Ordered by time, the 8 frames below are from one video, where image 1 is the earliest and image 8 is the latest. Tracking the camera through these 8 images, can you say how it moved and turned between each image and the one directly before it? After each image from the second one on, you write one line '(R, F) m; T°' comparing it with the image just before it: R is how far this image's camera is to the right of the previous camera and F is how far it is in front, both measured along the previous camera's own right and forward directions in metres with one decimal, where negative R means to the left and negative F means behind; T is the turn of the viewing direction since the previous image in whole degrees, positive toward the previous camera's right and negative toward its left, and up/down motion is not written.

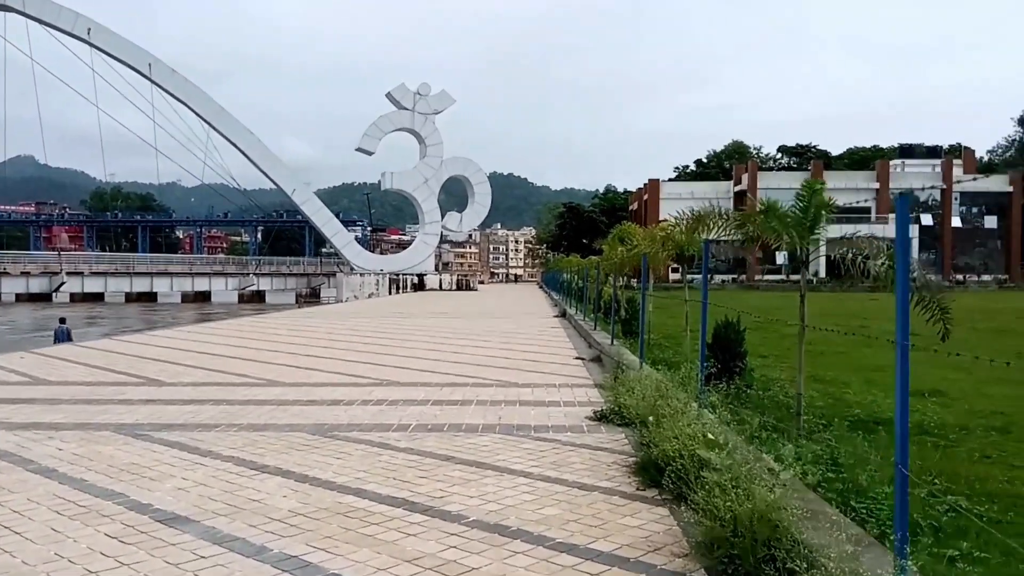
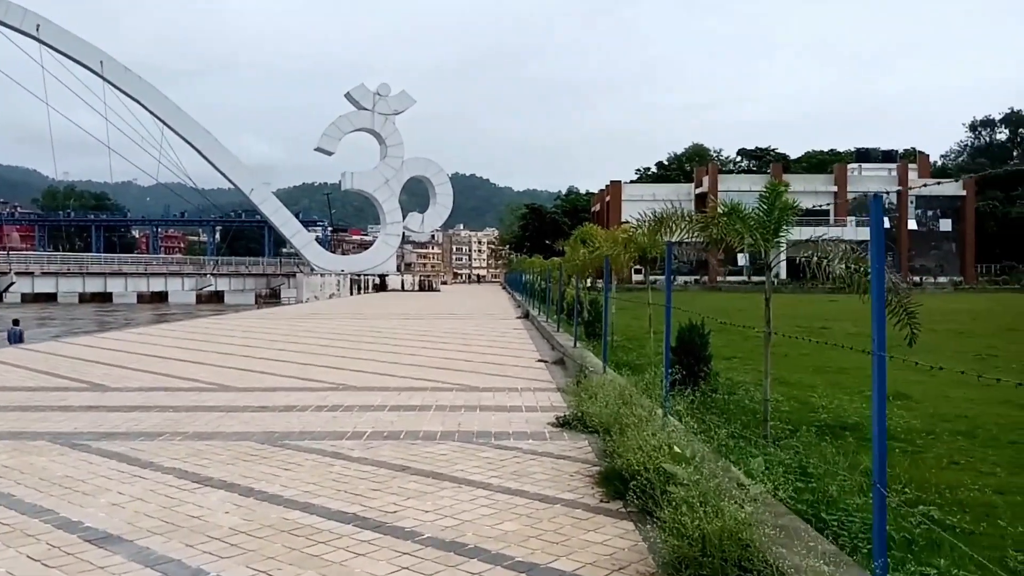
(0.0, +0.2) m; +3°
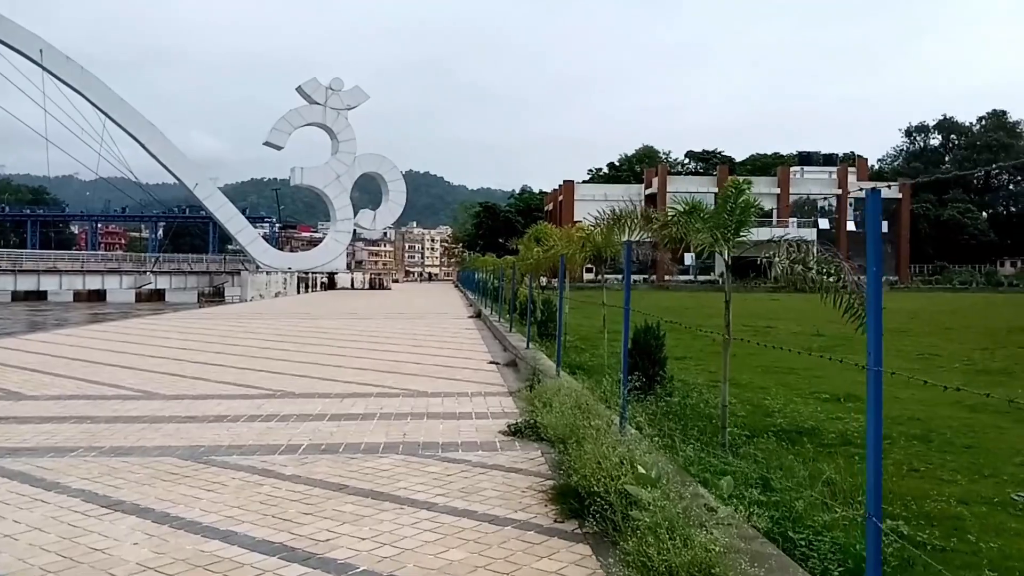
(0.0, +0.4) m; +3°
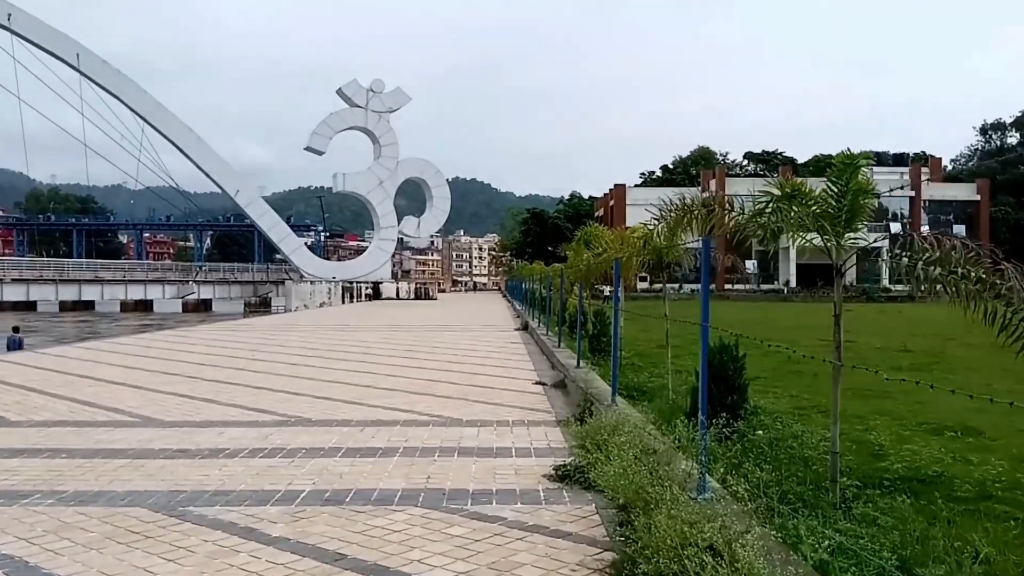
(0.0, +1.1) m; -3°
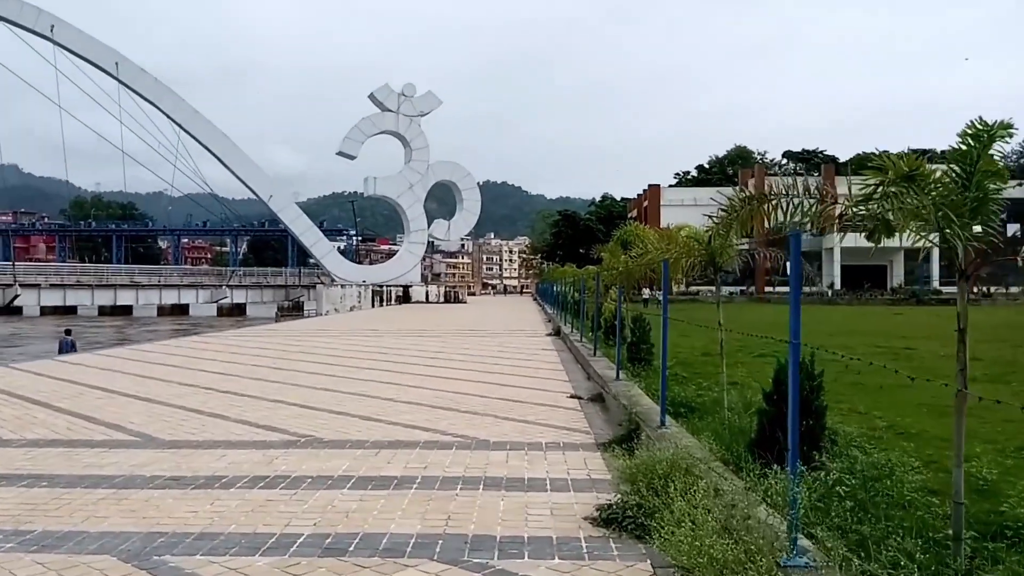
(0.0, +0.8) m; -2°
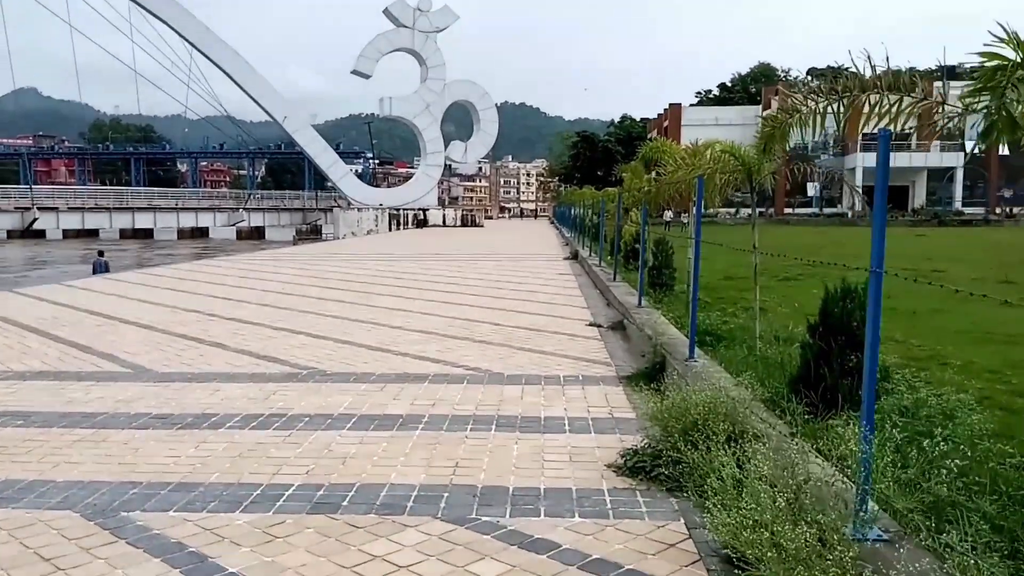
(0.0, +0.6) m; -1°
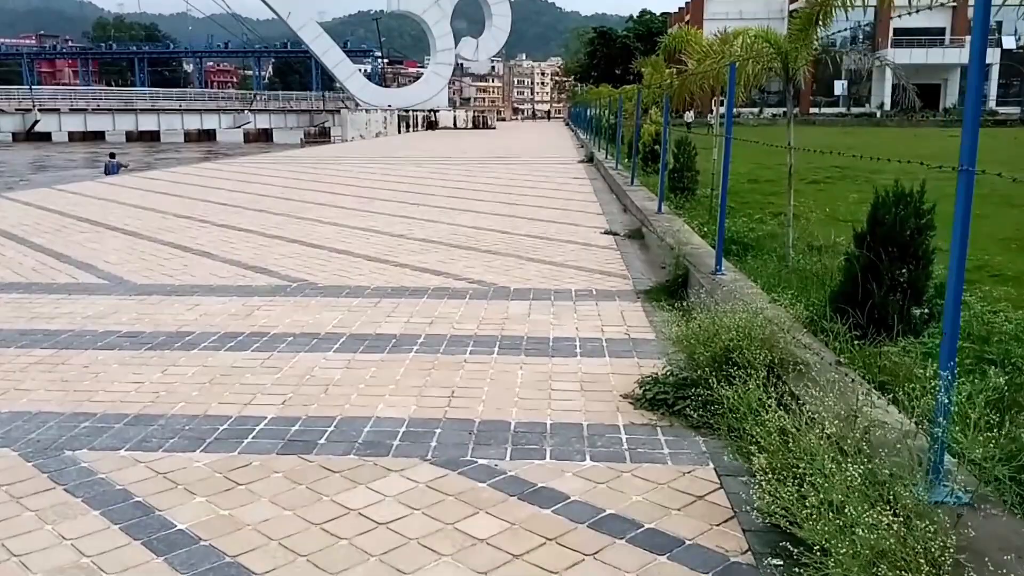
(0.0, +0.5) m; -1°
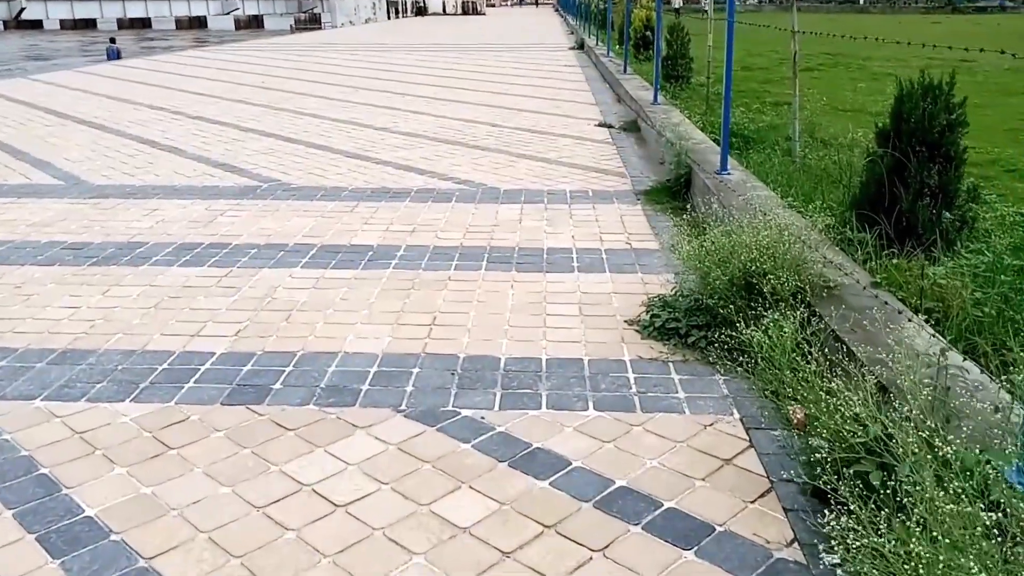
(0.0, +0.5) m; 0°
